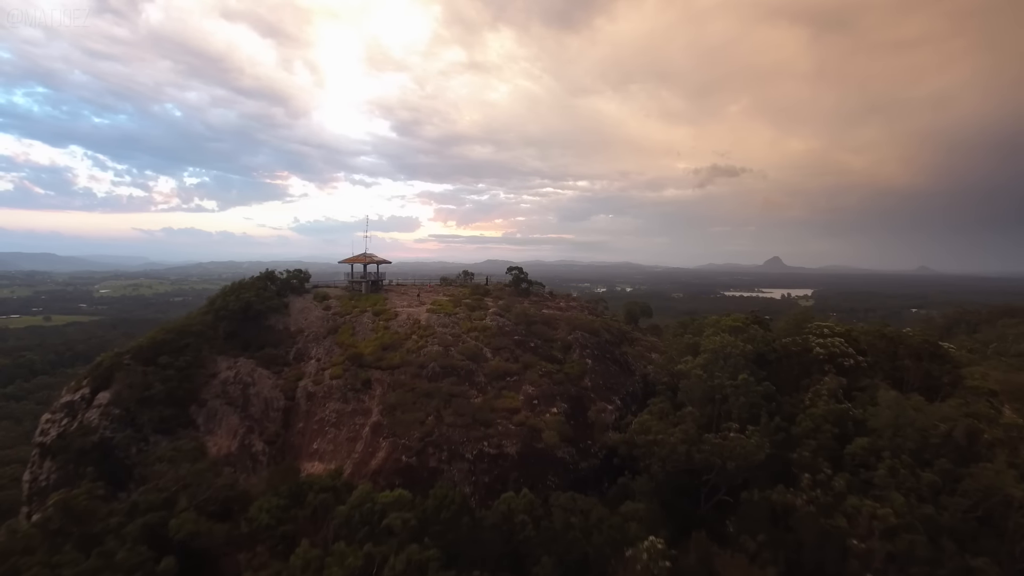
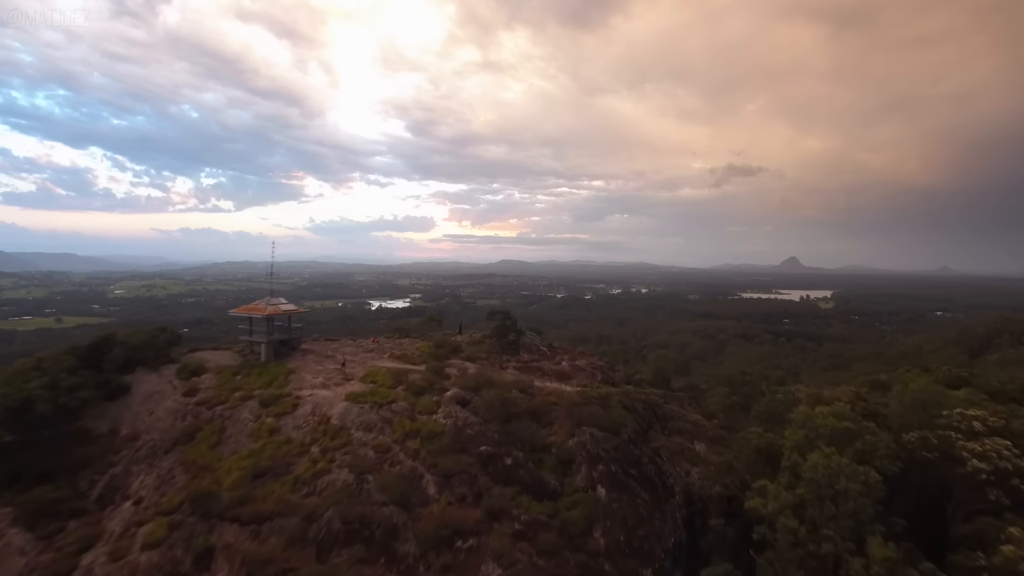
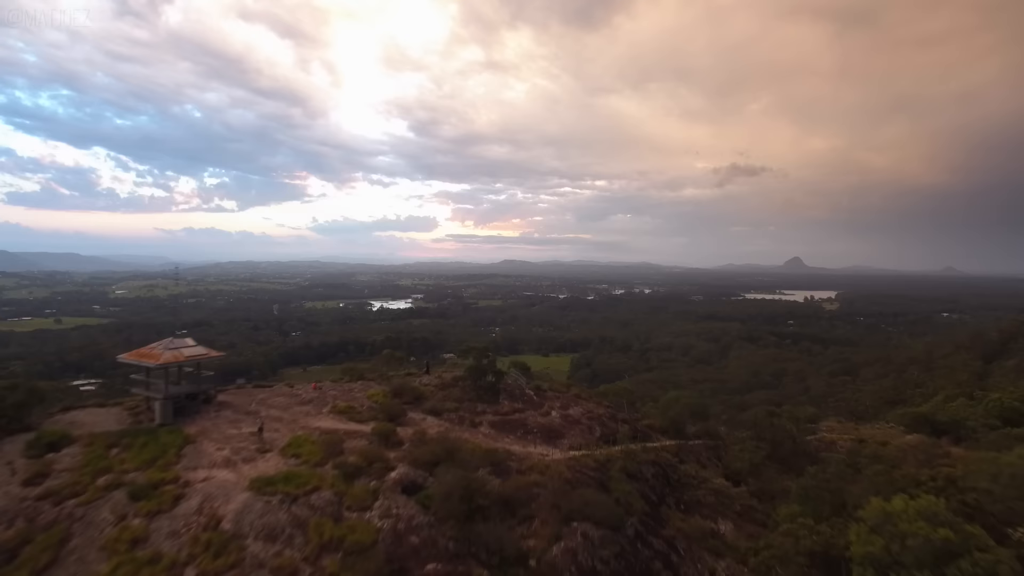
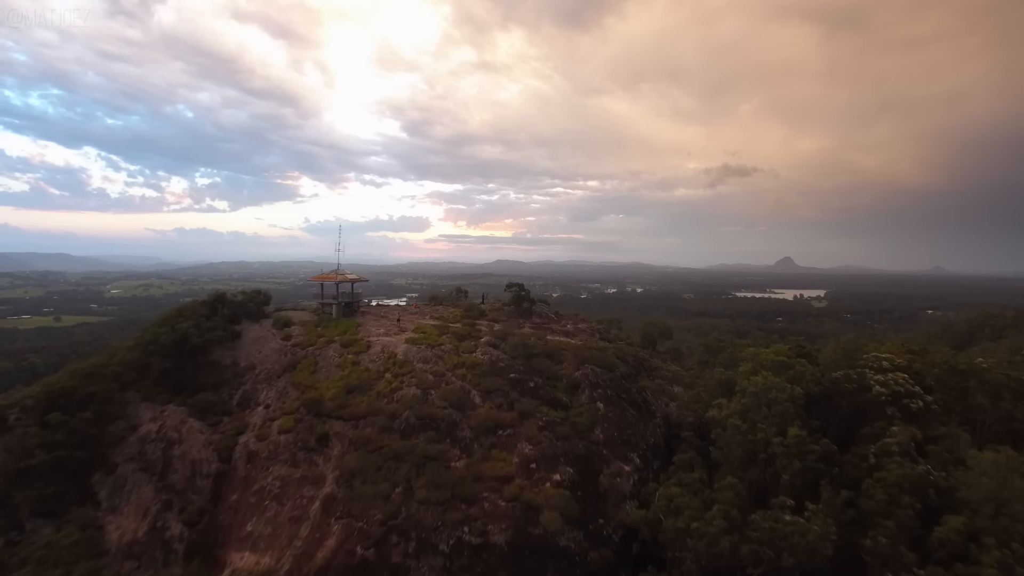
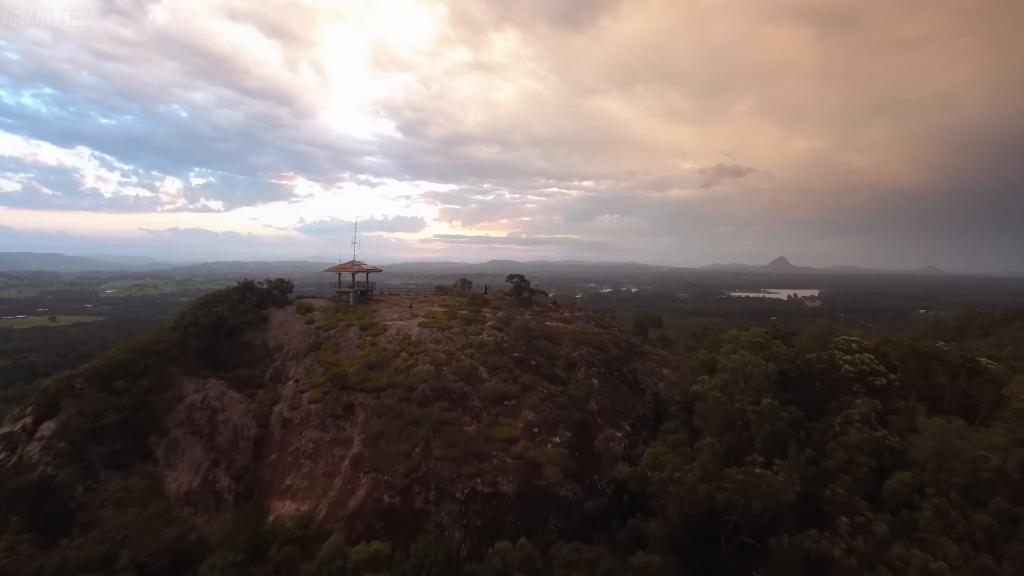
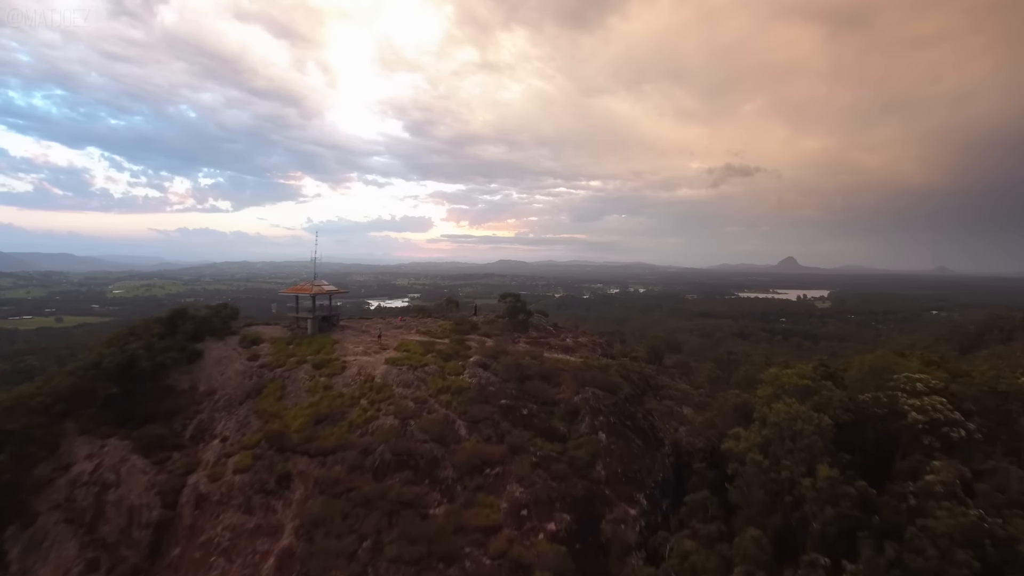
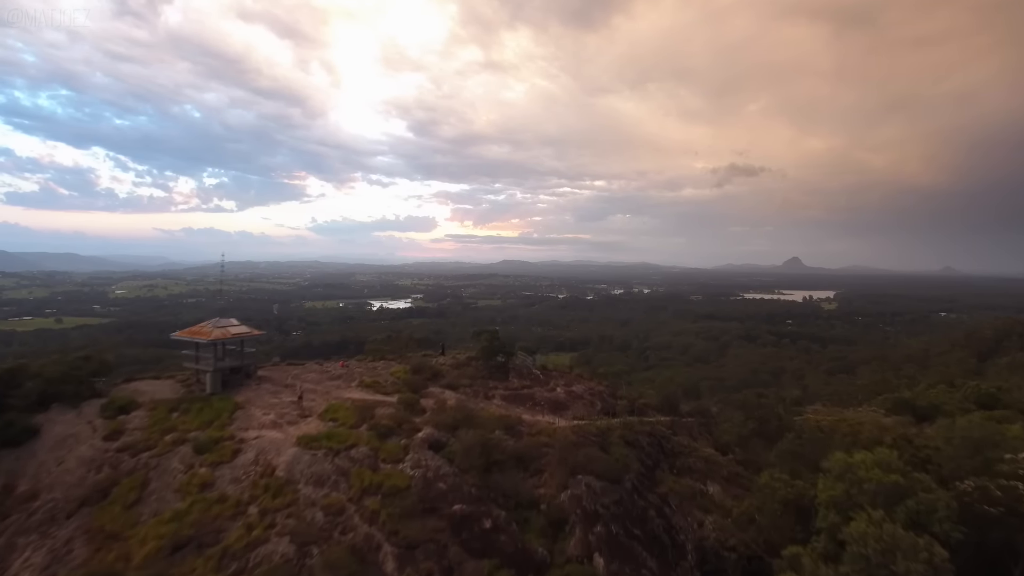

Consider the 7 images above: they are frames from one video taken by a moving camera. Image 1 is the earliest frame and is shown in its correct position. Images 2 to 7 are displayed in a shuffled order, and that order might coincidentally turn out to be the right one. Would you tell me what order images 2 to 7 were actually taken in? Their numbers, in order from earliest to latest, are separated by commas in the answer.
5, 4, 6, 2, 7, 3
